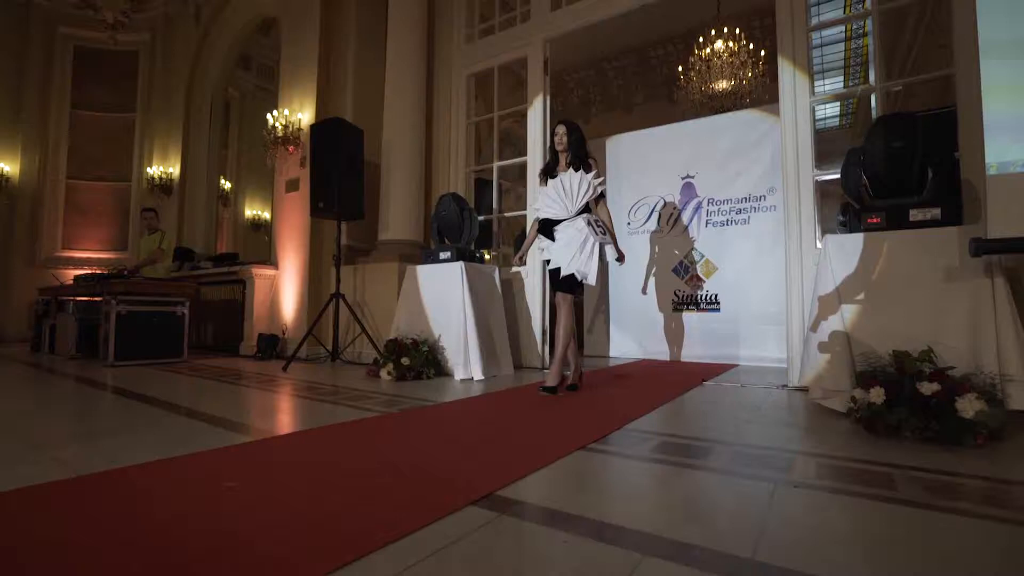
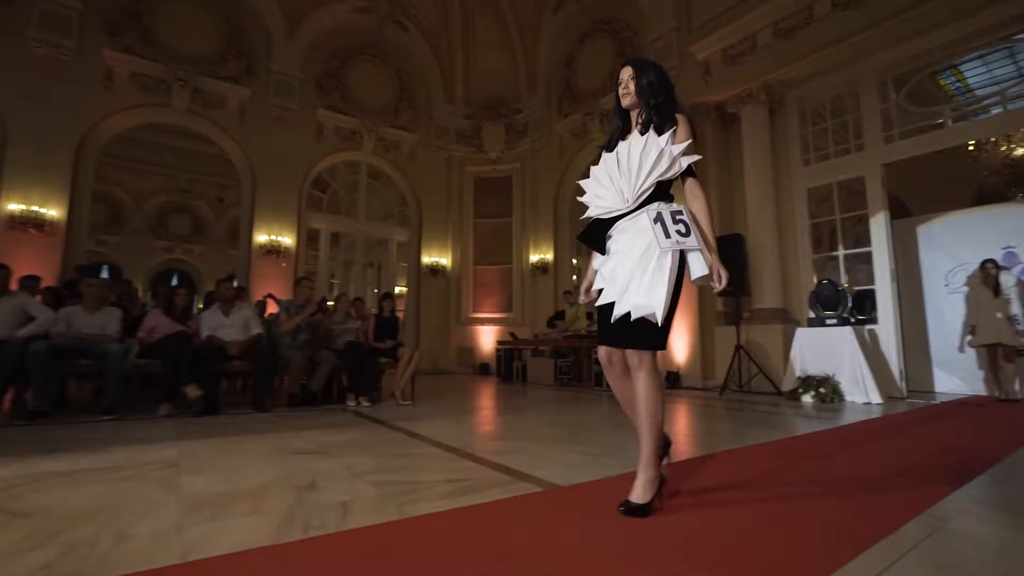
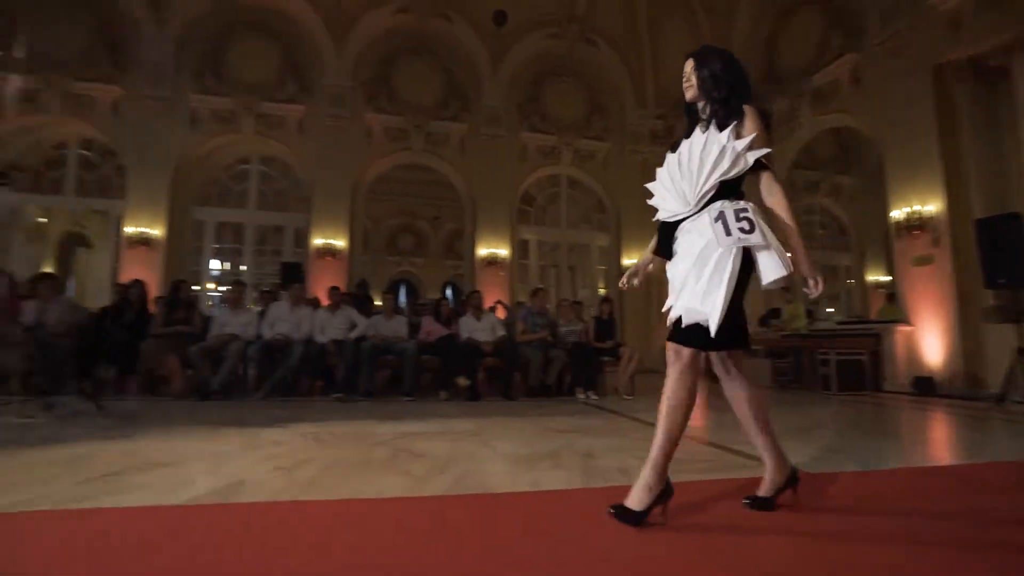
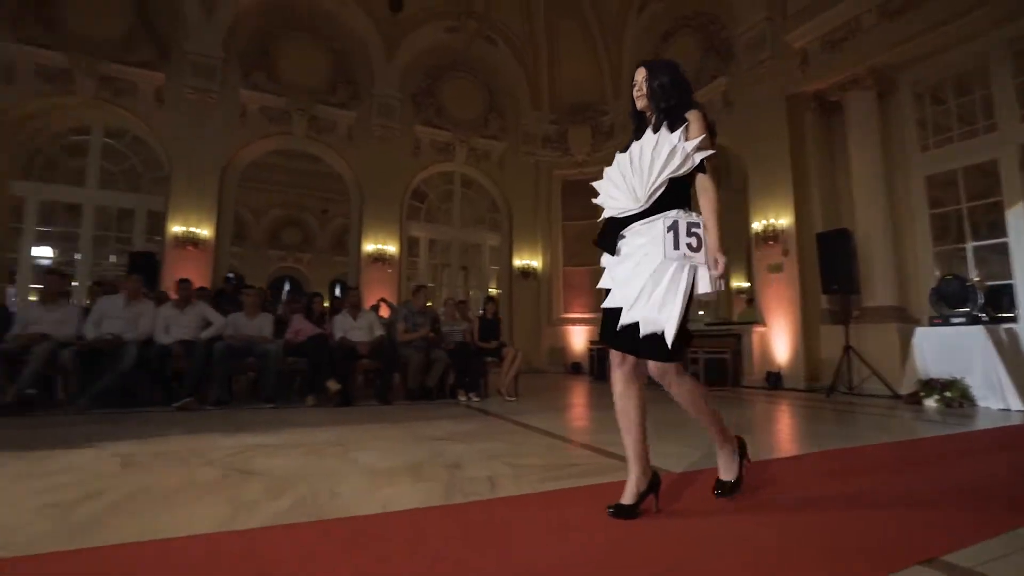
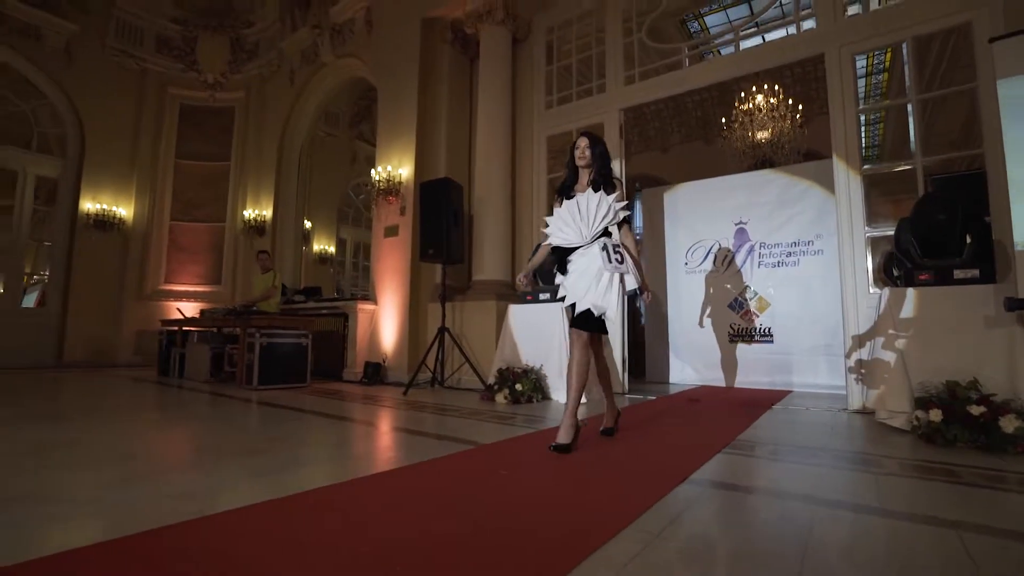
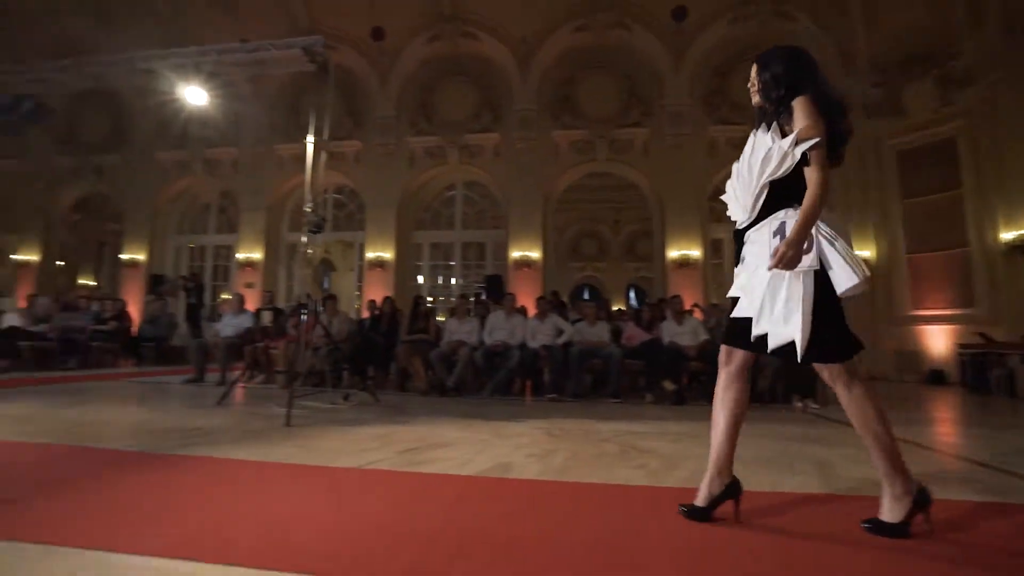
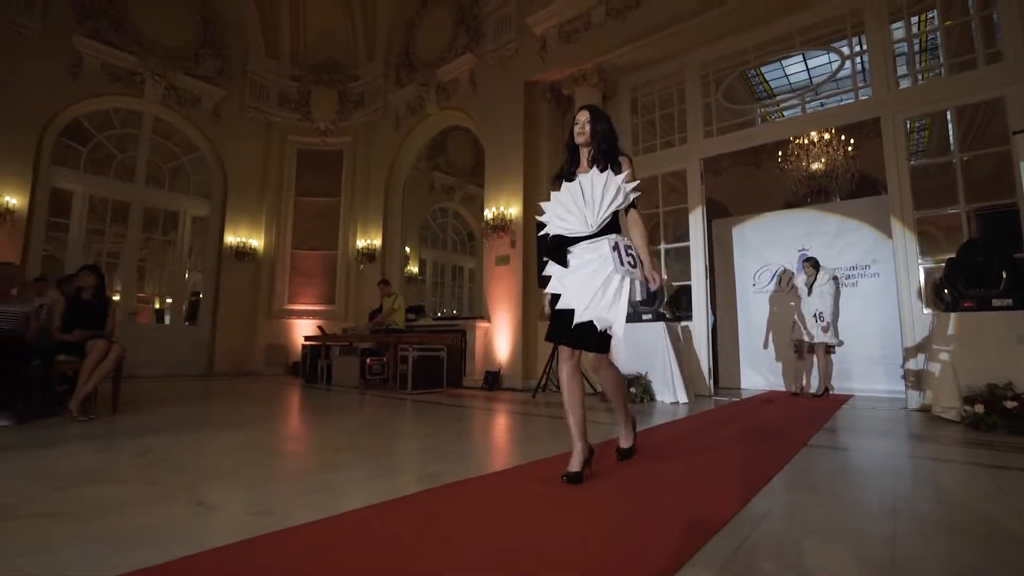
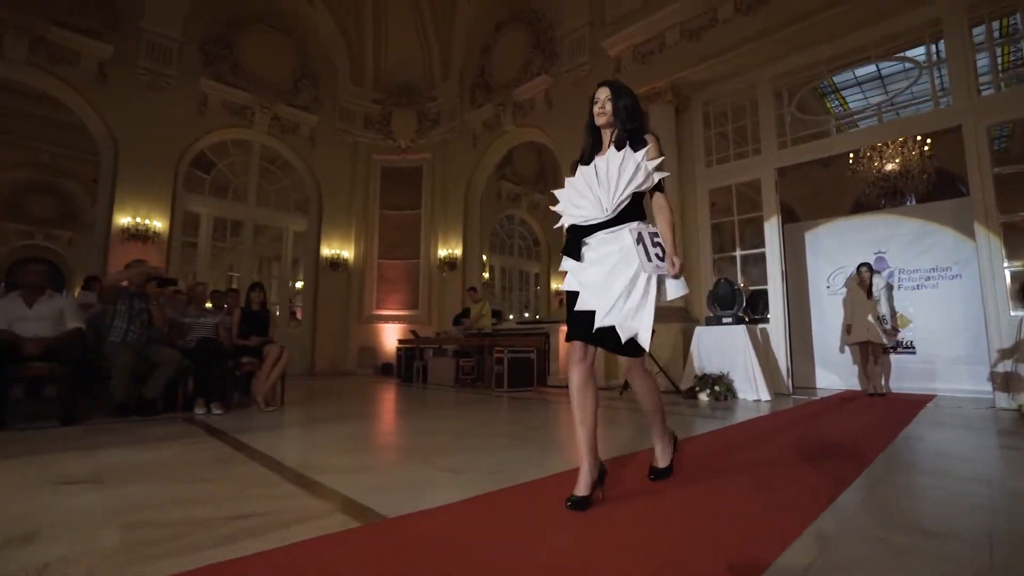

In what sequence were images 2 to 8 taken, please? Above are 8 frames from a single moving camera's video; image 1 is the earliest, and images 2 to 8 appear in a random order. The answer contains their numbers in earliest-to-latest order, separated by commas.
5, 7, 8, 2, 4, 3, 6
